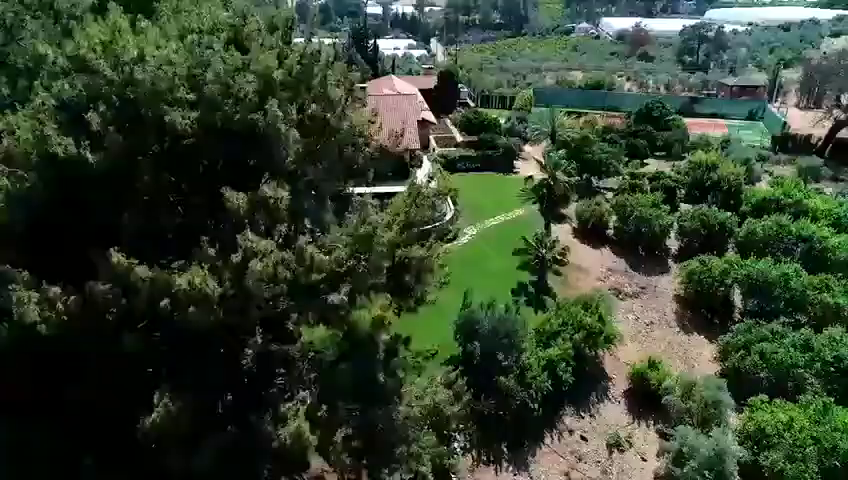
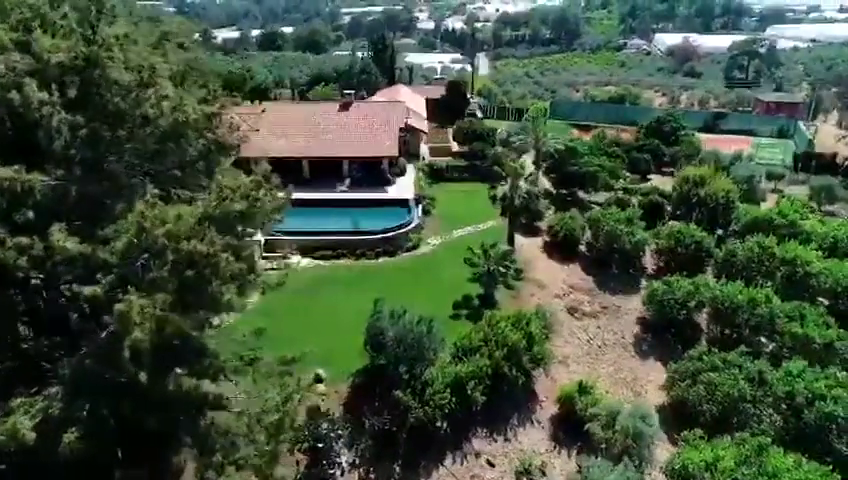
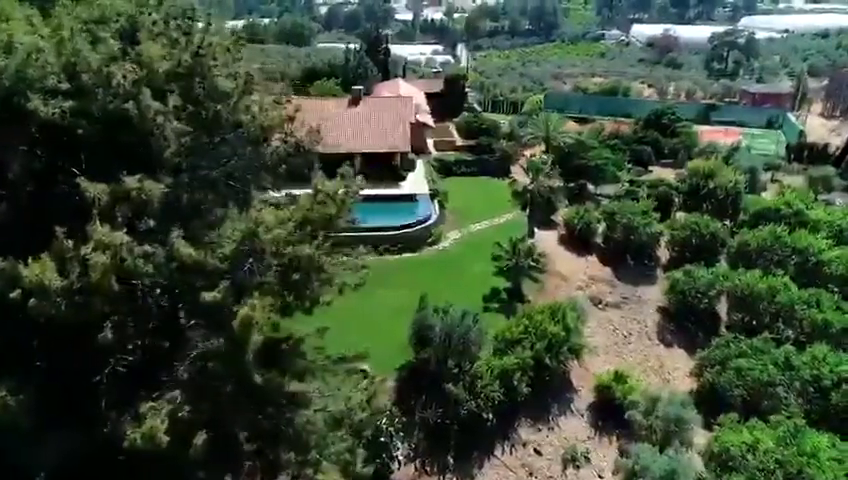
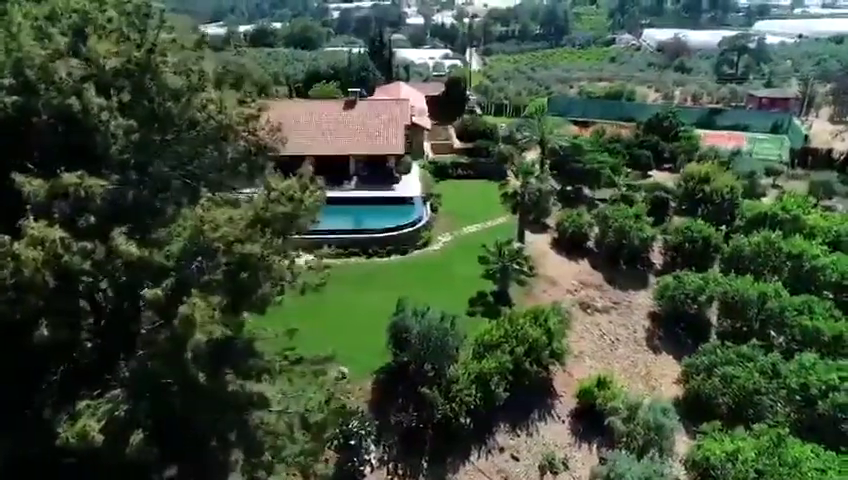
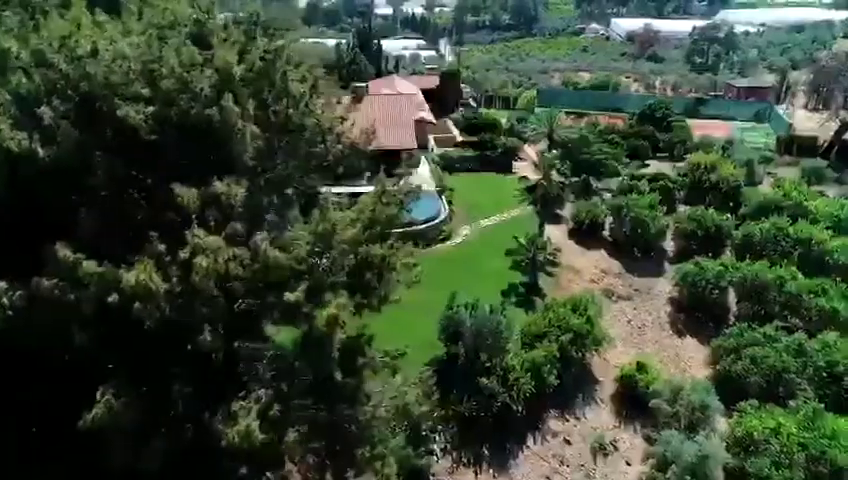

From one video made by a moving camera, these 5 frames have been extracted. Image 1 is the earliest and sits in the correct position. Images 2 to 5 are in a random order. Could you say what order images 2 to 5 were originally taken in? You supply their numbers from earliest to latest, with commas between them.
5, 3, 4, 2
